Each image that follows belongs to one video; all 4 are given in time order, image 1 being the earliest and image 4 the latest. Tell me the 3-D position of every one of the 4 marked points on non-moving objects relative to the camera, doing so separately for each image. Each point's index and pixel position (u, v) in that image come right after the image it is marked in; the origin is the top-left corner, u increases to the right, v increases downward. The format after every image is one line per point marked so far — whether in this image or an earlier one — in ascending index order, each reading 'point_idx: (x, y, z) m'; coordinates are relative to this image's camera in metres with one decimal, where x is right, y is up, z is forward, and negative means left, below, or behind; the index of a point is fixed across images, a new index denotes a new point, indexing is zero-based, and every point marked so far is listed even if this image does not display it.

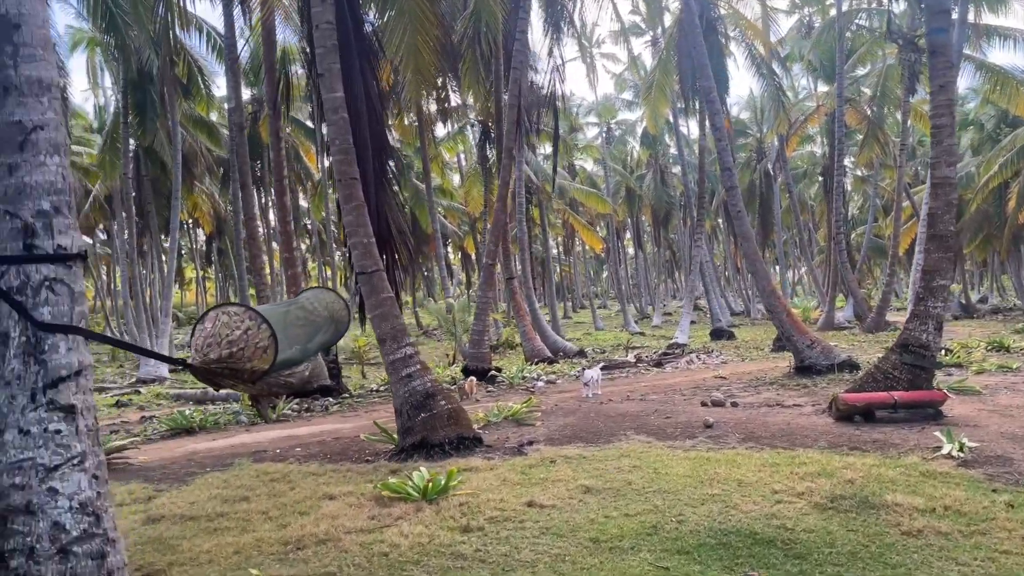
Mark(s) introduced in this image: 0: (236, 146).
0: (-4.6, +2.4, +14.0) m
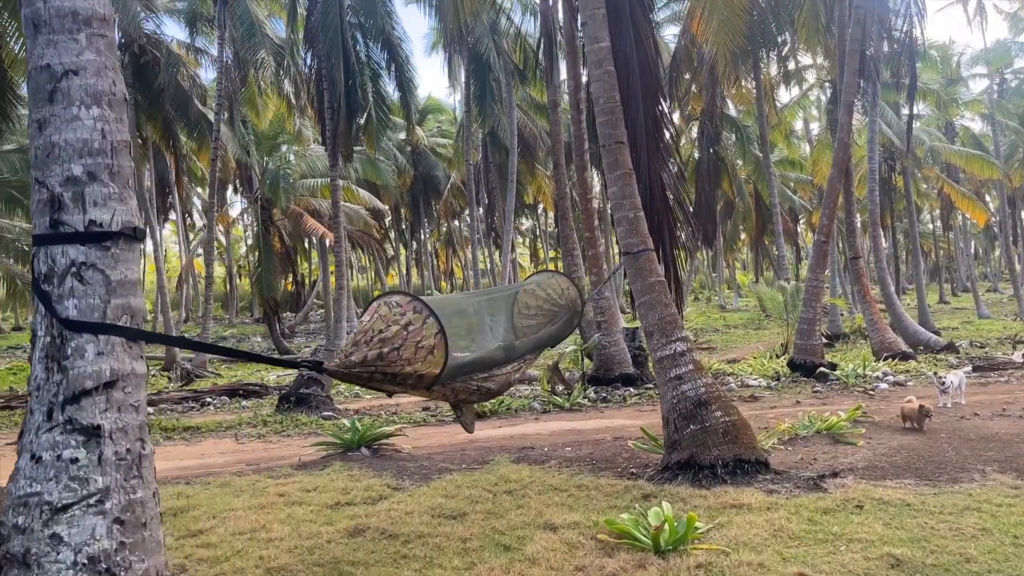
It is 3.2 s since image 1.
0: (+0.7, +2.7, +13.7) m
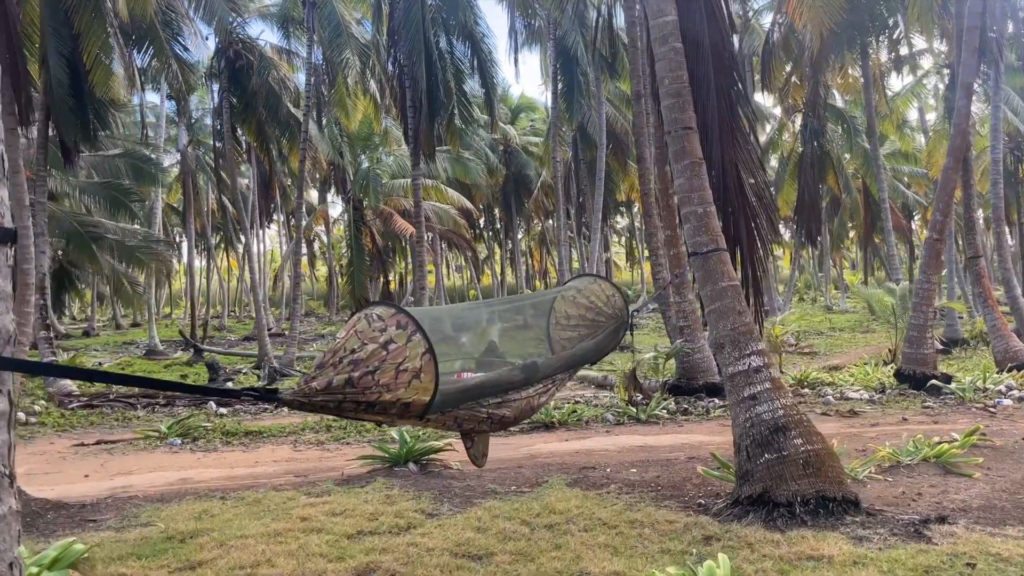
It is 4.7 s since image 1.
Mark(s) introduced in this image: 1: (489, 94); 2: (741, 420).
0: (+1.9, +2.7, +13.0) m
1: (-0.5, +3.8, +16.2) m
2: (+1.2, -0.7, +4.6) m
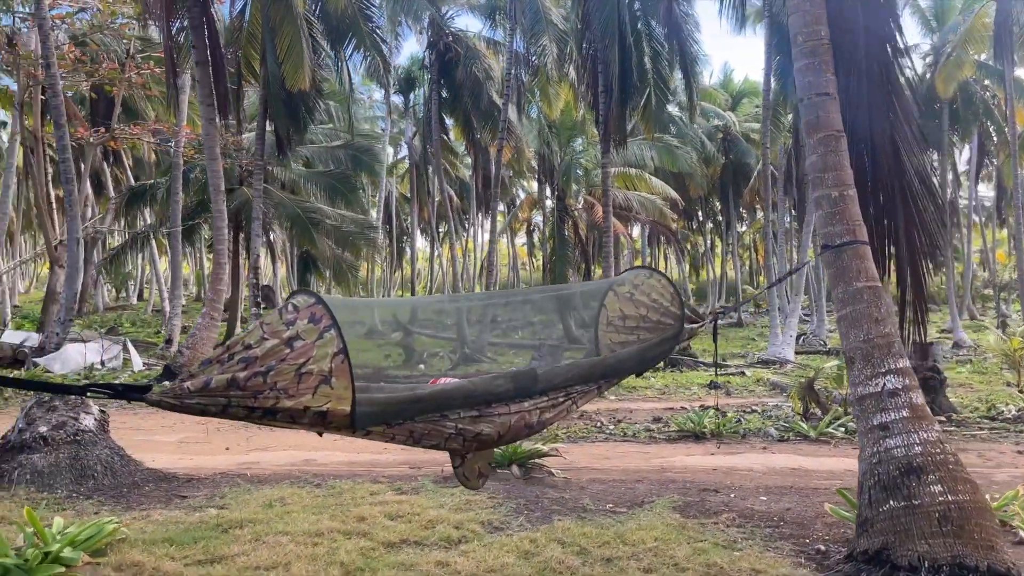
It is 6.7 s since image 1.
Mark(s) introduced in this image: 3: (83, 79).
0: (+4.5, +2.7, +11.5) m
1: (+3.1, +3.9, +15.3) m
2: (+1.5, -0.7, +3.7) m
3: (-6.0, +3.0, +11.8) m
